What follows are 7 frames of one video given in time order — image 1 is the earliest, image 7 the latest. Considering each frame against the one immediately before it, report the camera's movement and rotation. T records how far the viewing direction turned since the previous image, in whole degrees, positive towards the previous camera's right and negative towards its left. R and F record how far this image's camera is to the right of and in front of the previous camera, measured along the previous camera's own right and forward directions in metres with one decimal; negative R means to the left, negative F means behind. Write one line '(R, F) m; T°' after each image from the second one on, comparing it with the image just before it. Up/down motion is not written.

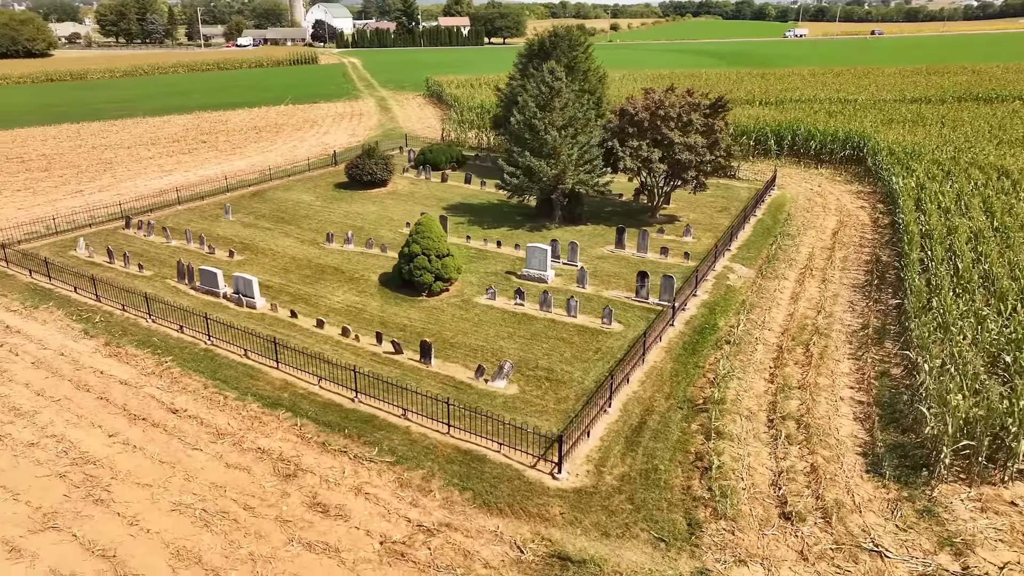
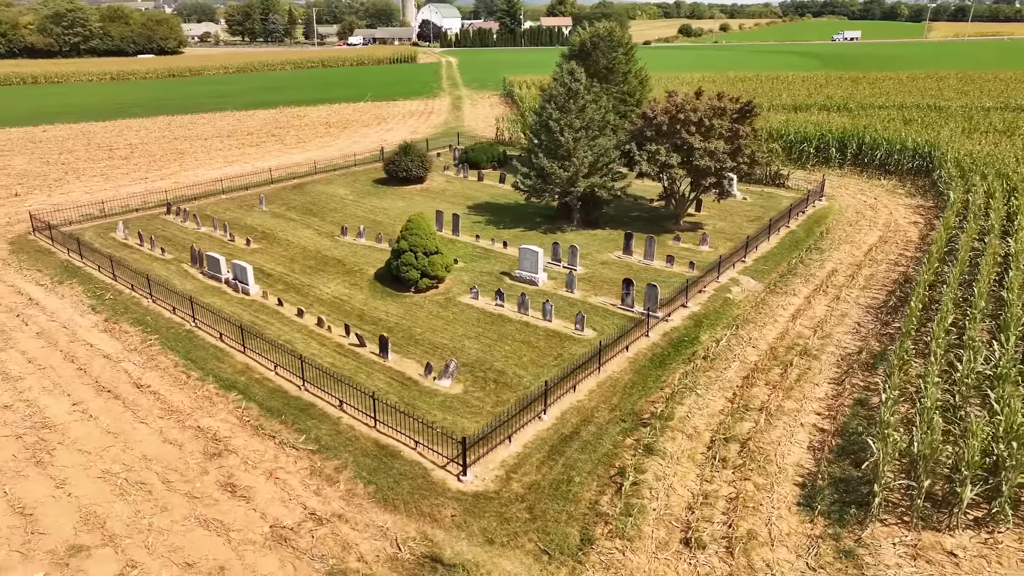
(+3.2, +0.3) m; -8°
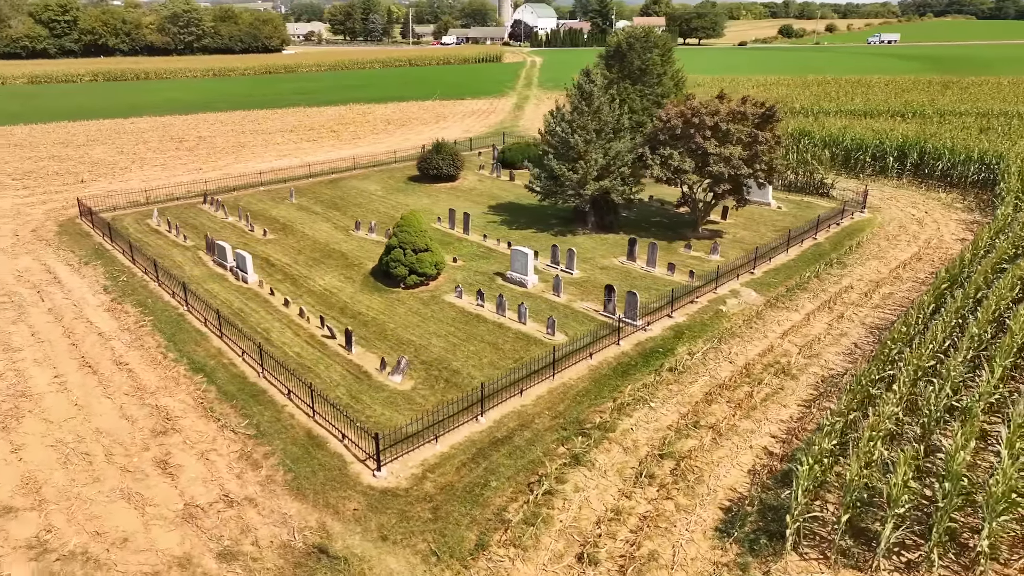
(+2.9, +0.2) m; -7°
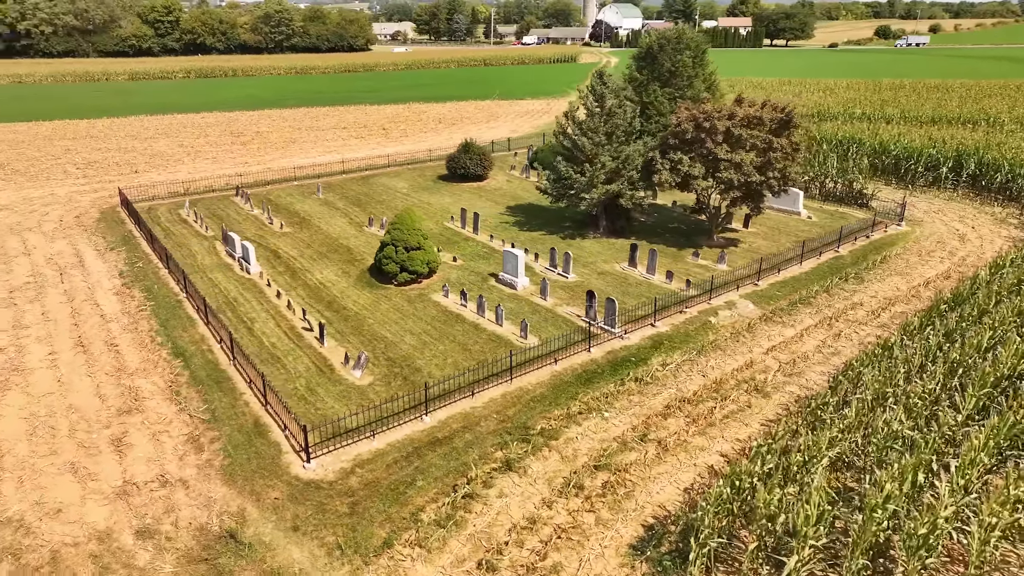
(+2.6, +0.2) m; -6°
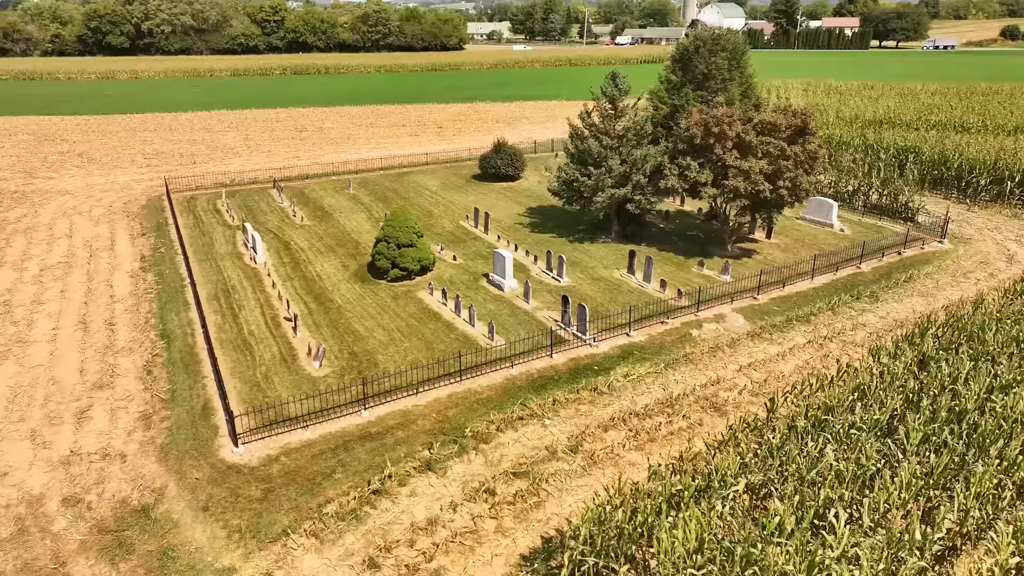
(+3.0, +0.3) m; -7°
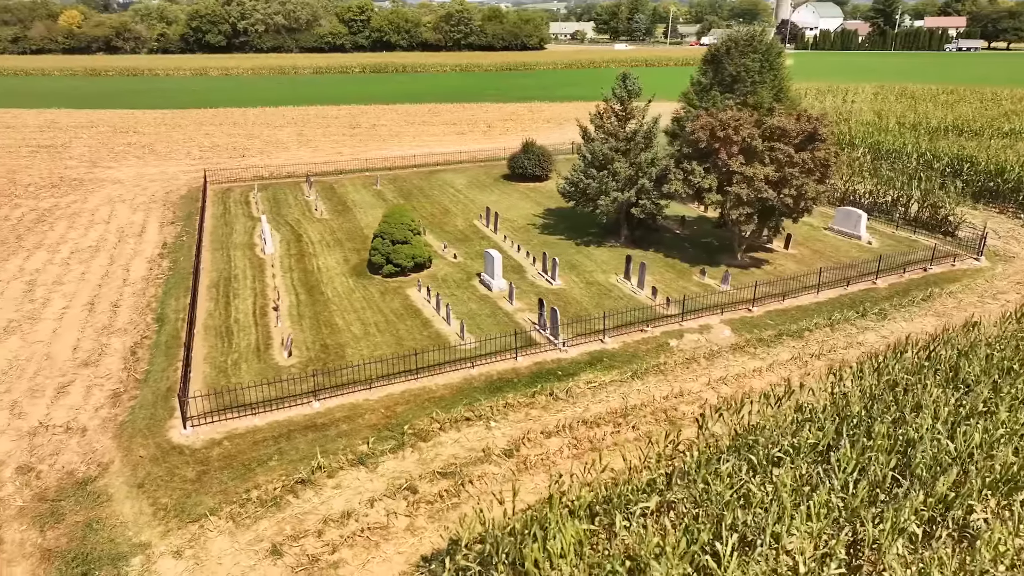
(+2.6, +0.2) m; -6°
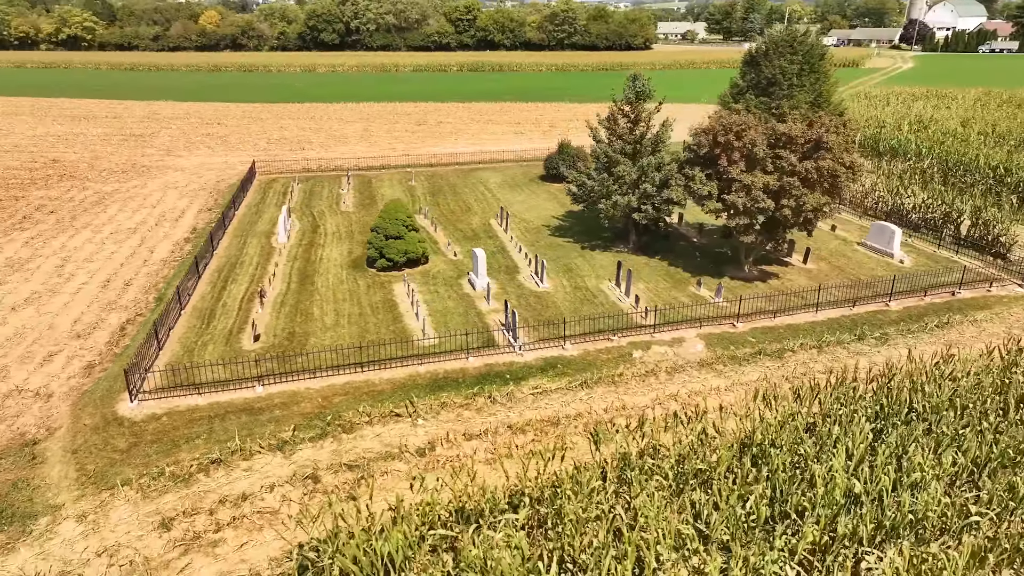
(+3.4, +0.4) m; -8°
